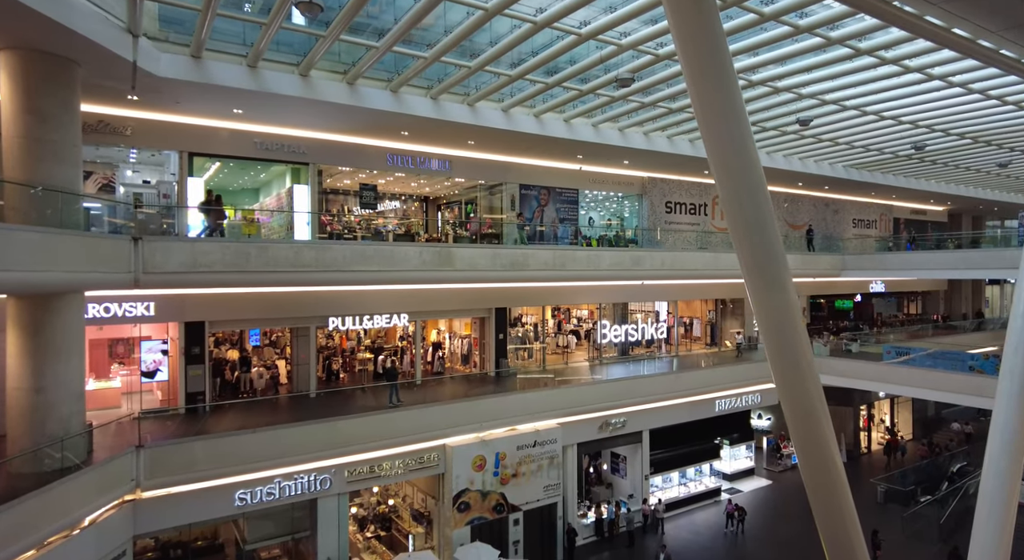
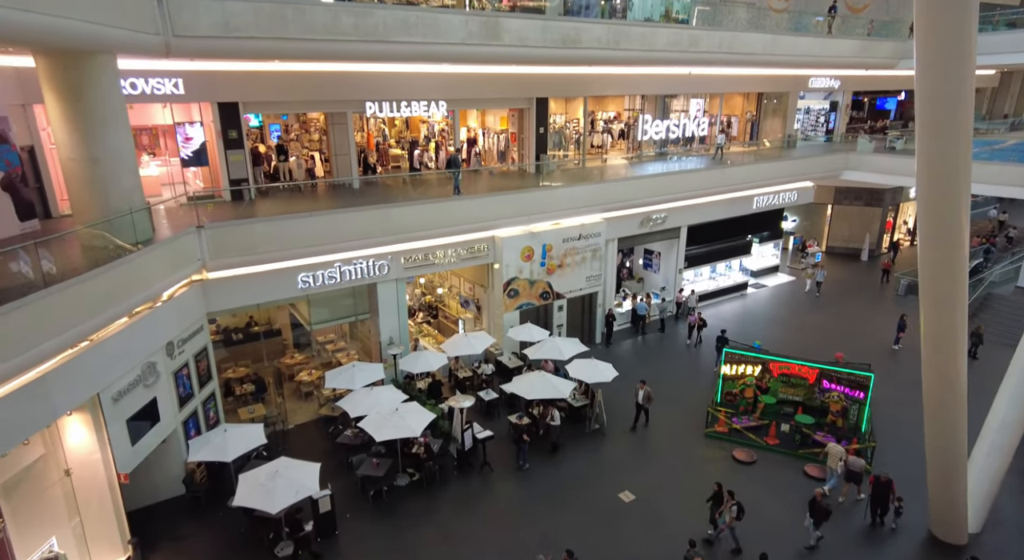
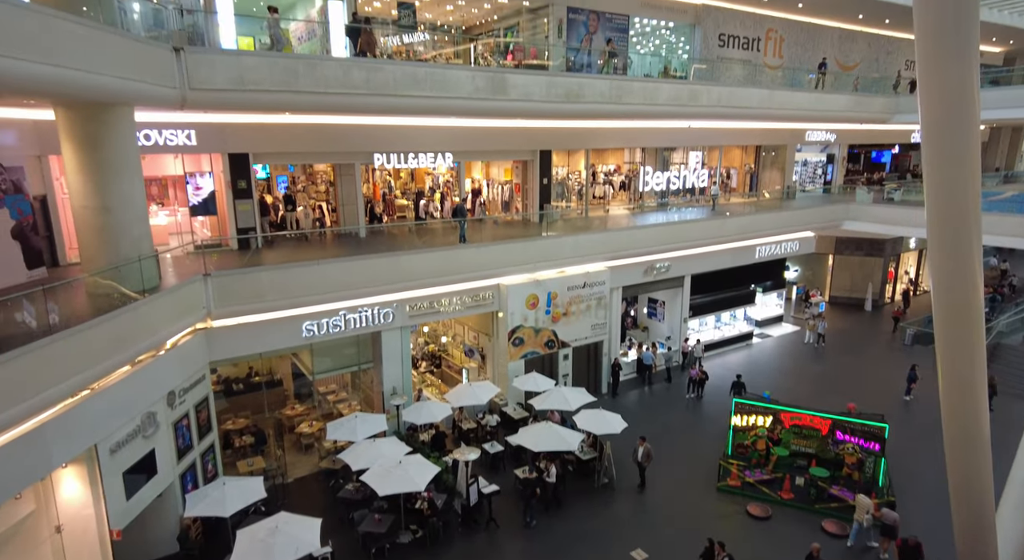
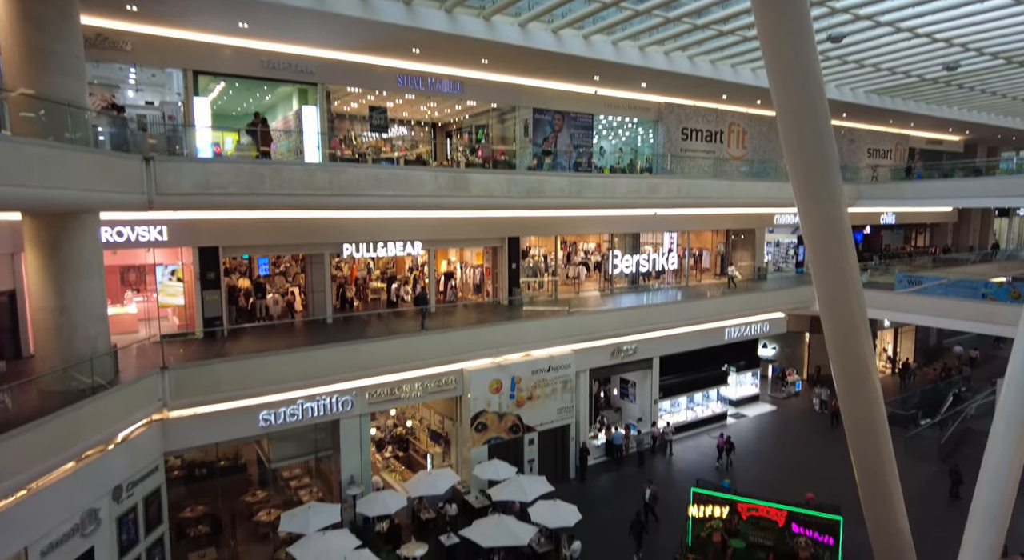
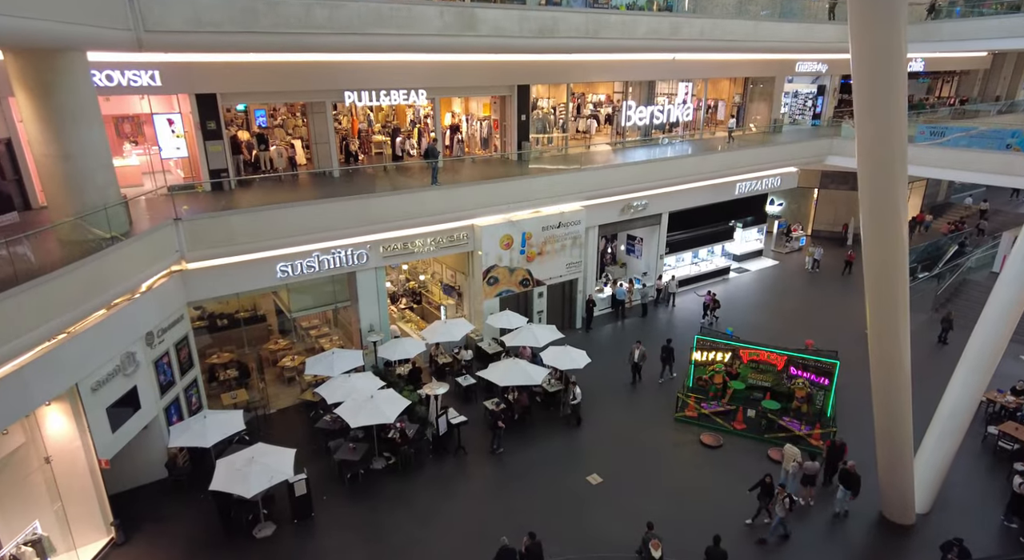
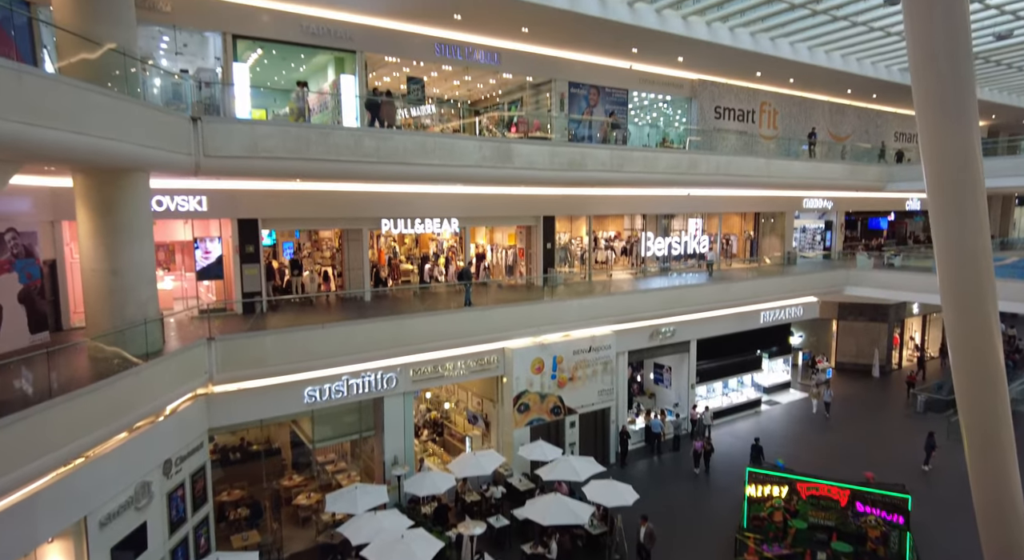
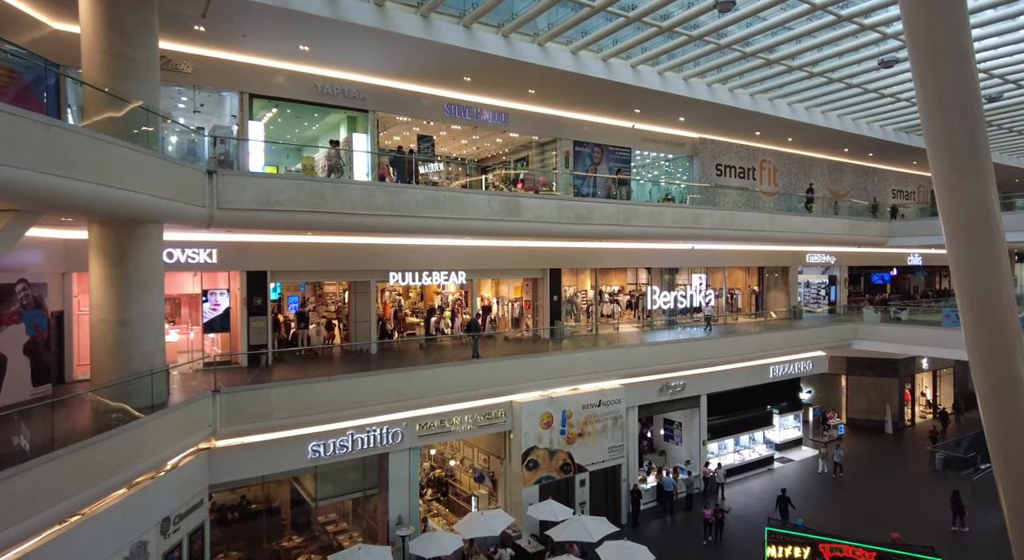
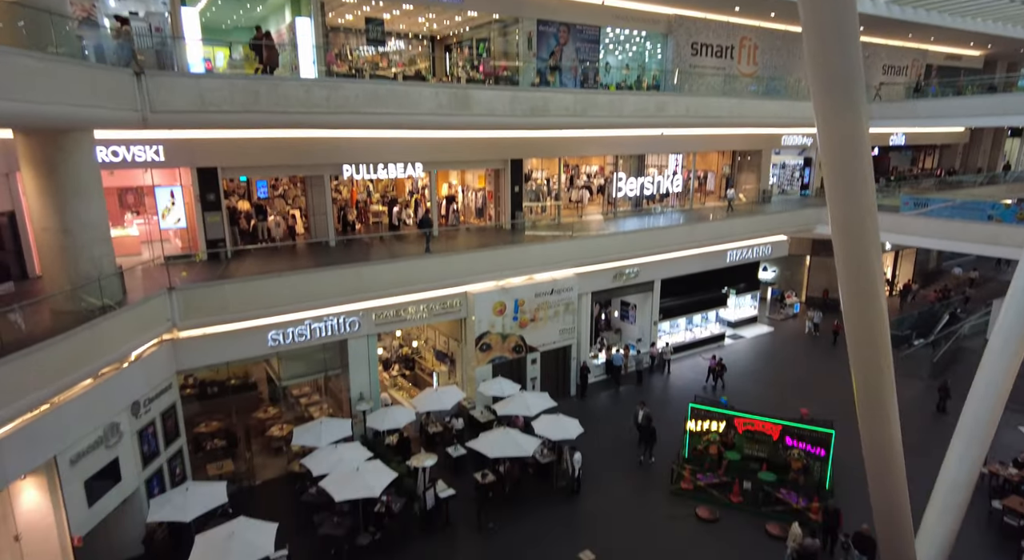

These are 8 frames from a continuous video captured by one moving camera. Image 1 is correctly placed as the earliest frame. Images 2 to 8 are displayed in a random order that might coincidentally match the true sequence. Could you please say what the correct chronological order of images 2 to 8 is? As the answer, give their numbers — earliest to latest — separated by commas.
4, 8, 5, 2, 3, 6, 7
